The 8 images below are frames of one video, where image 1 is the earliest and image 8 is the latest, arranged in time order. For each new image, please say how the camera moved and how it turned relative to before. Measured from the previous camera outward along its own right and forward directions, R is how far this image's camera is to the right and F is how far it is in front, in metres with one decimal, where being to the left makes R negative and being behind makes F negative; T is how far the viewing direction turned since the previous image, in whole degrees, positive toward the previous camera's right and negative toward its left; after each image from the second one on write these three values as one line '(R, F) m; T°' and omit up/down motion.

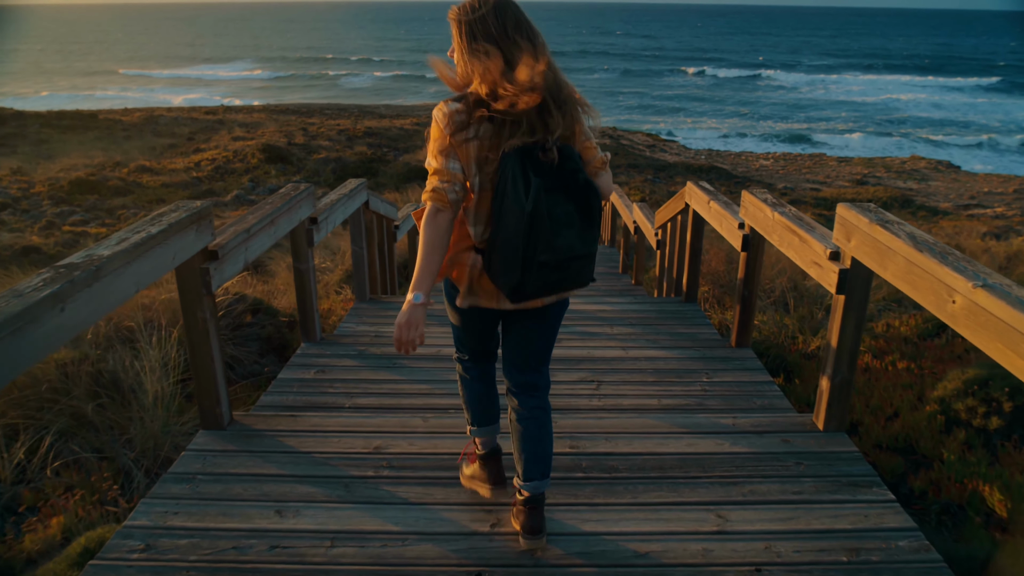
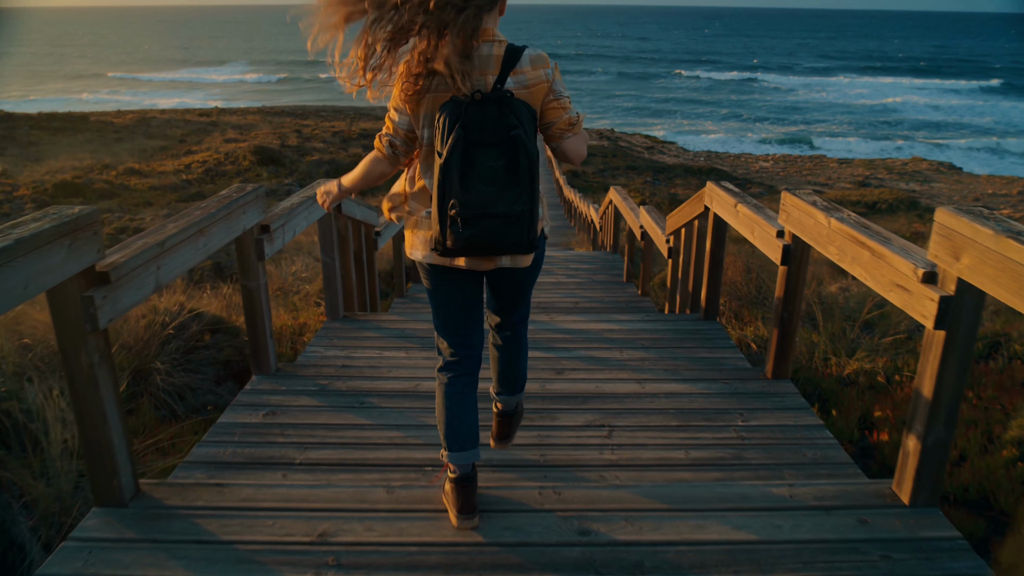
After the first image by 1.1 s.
(0.0, +0.5) m; 0°
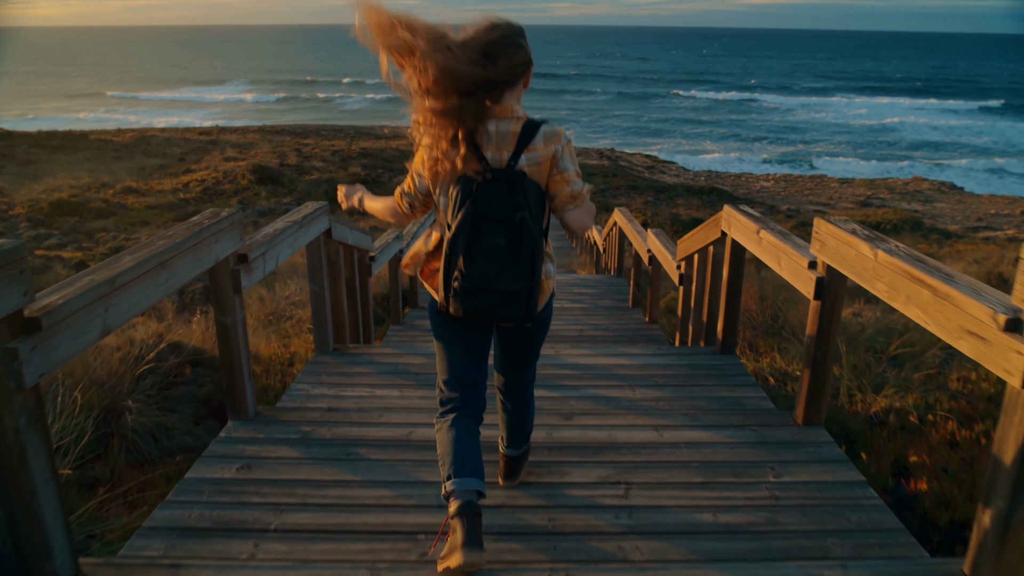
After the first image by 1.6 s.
(0.0, +0.2) m; 0°
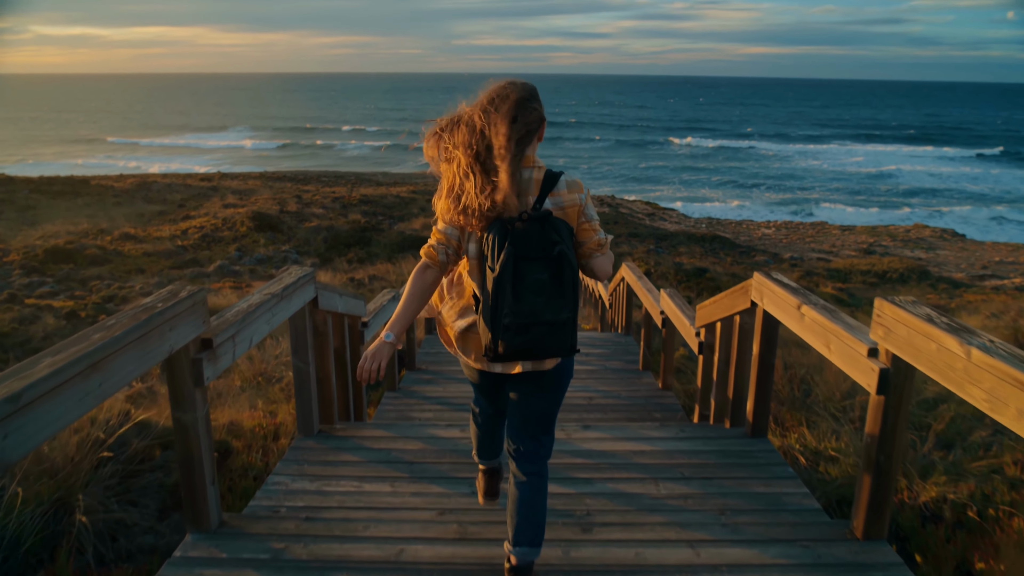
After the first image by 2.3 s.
(0.0, +0.3) m; 0°
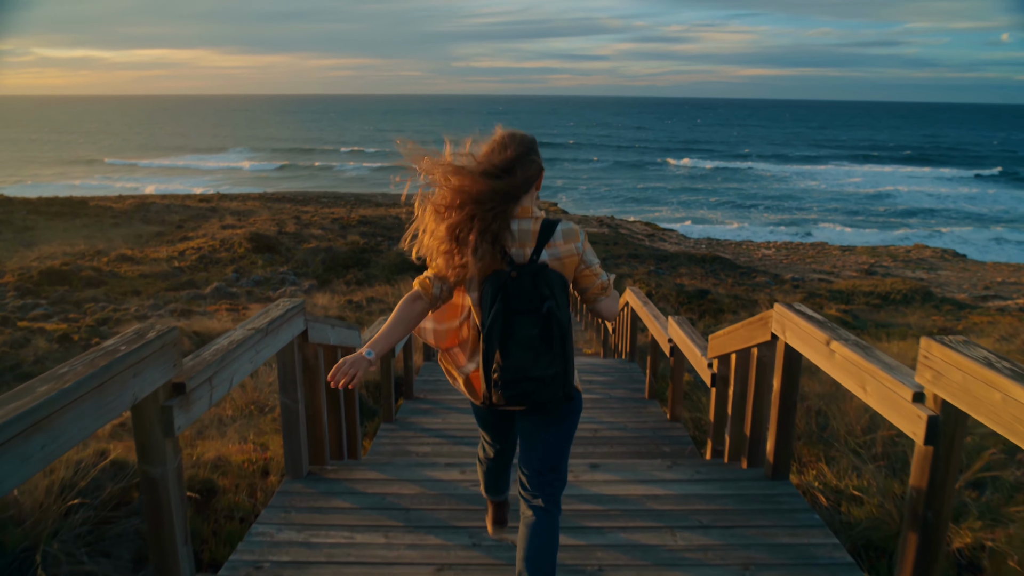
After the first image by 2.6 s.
(0.0, +0.2) m; 0°
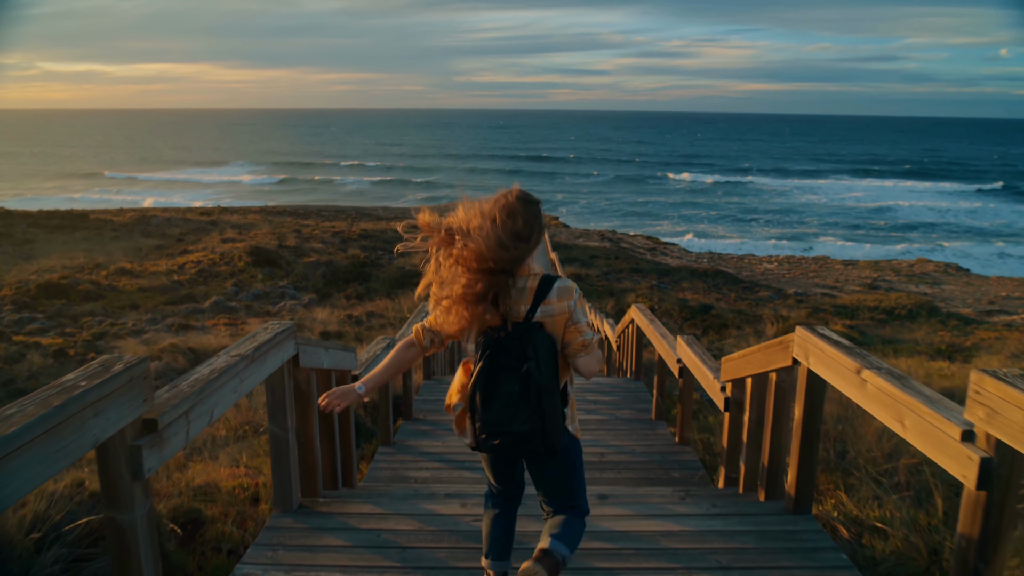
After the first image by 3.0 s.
(0.0, +0.2) m; 0°
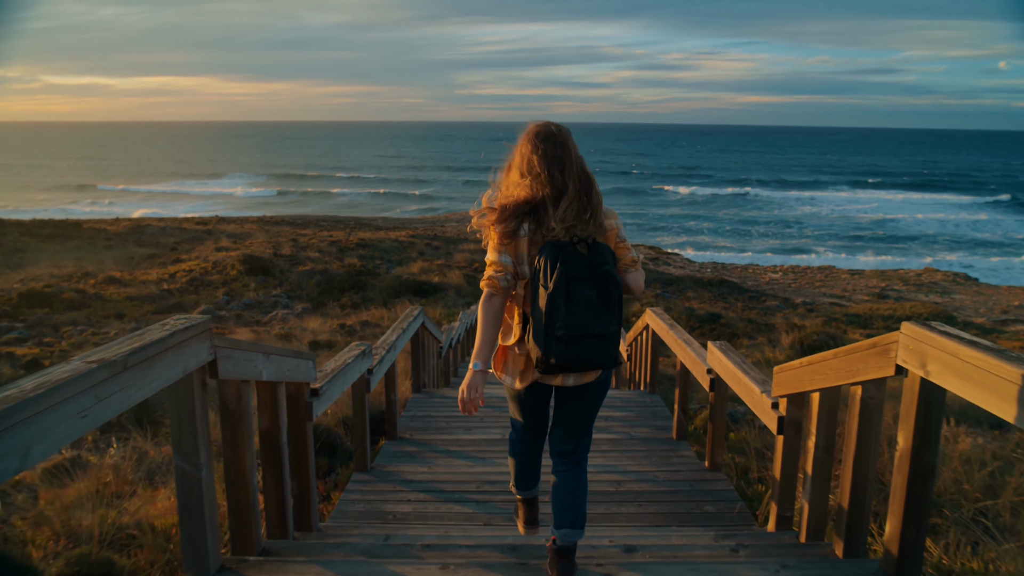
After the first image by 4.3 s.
(0.0, +0.7) m; 0°
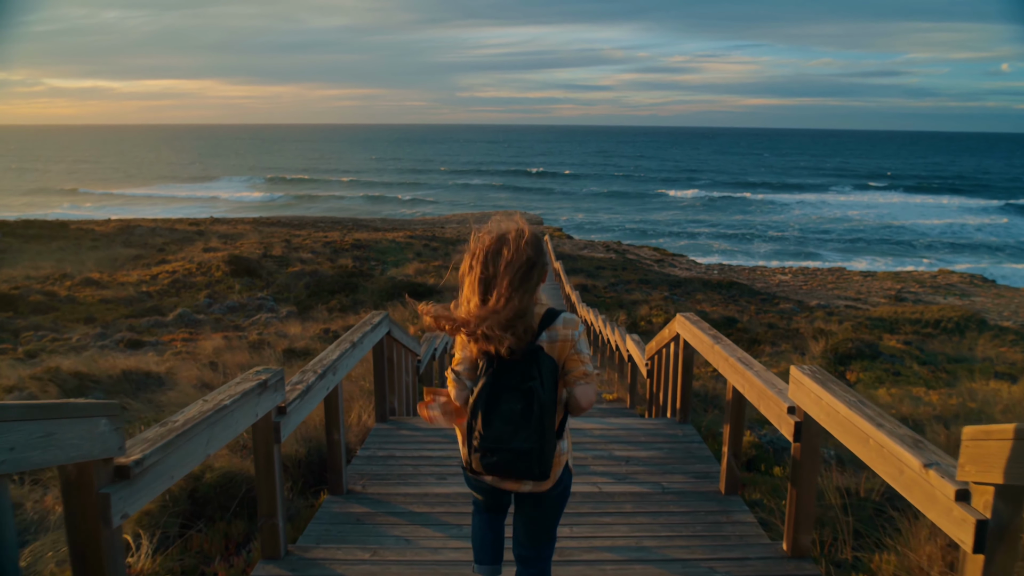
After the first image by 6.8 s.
(+0.1, +1.2) m; 0°
